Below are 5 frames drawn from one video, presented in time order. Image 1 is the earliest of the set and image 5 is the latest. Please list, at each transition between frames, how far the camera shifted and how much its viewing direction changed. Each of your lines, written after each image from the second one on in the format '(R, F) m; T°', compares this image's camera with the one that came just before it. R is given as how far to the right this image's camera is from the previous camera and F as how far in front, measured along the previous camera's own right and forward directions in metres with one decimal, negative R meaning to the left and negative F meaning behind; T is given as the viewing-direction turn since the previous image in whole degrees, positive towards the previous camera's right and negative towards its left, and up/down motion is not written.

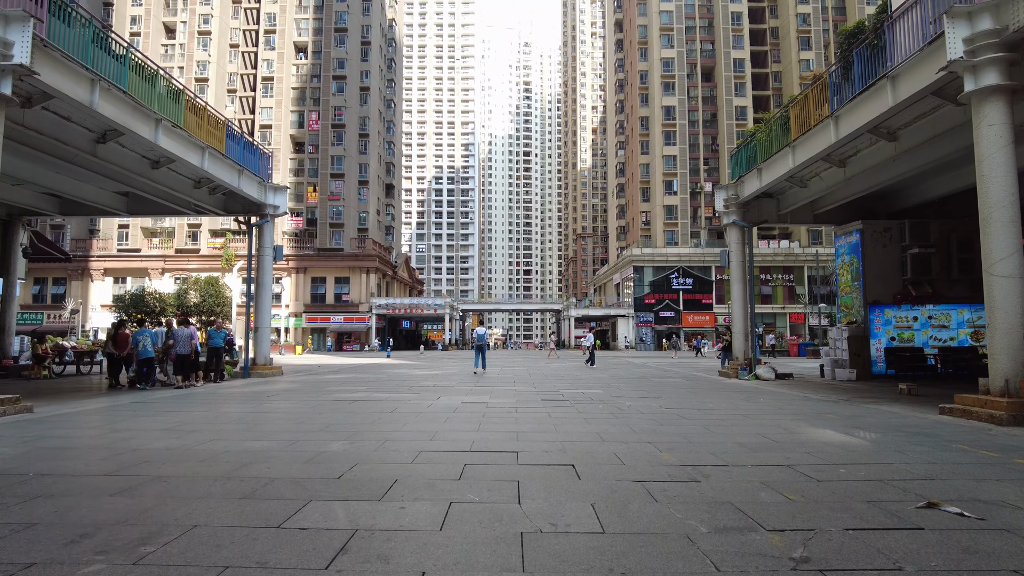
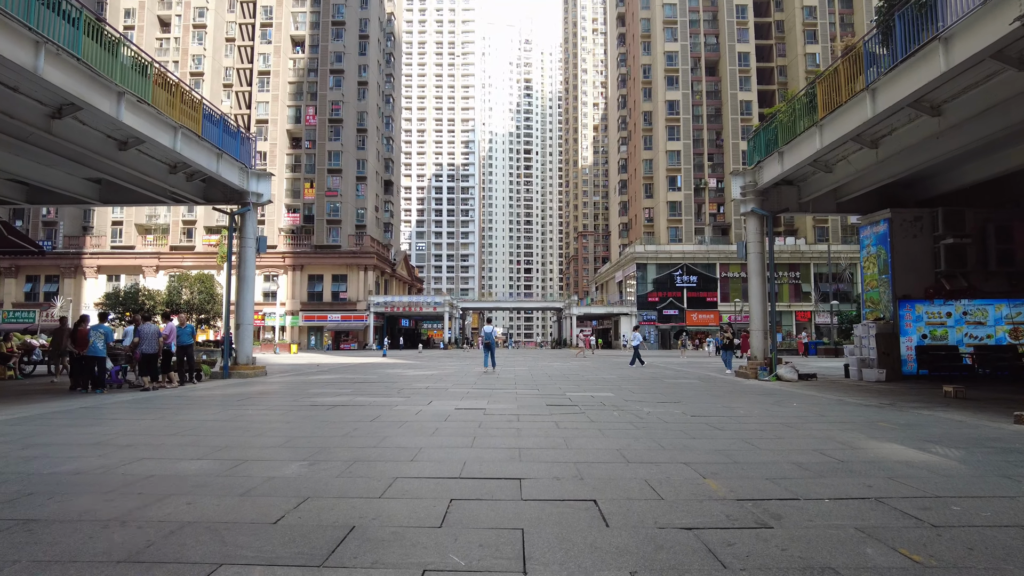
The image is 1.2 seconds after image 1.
(0.0, +1.3) m; 0°
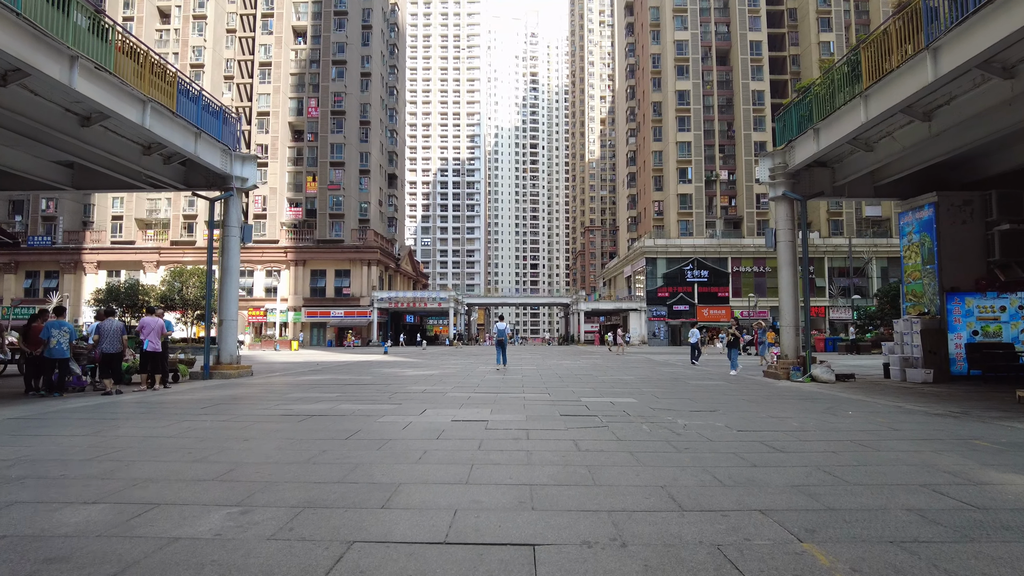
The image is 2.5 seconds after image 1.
(0.0, +1.4) m; -1°
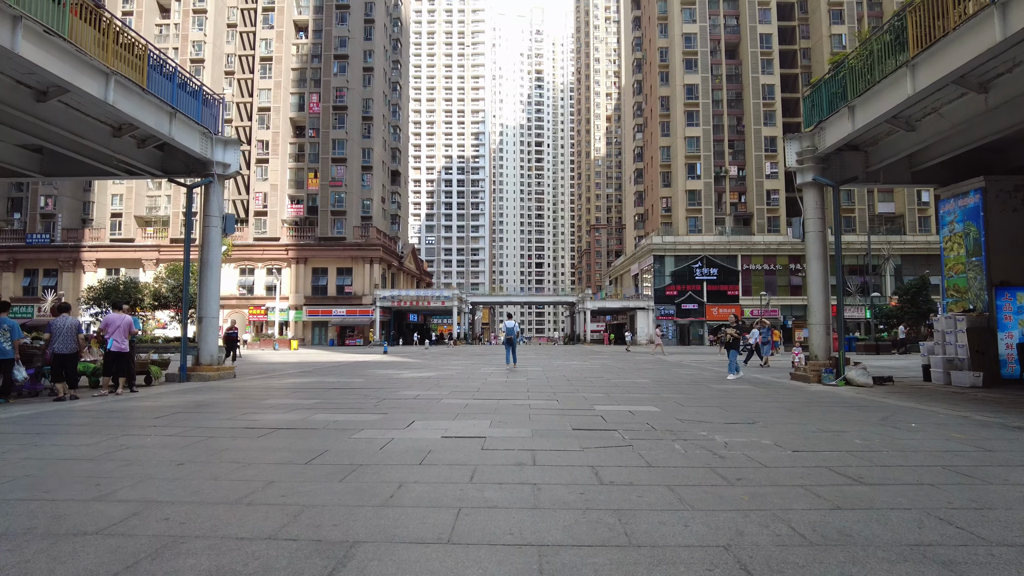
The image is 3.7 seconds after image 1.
(0.0, +1.3) m; -1°
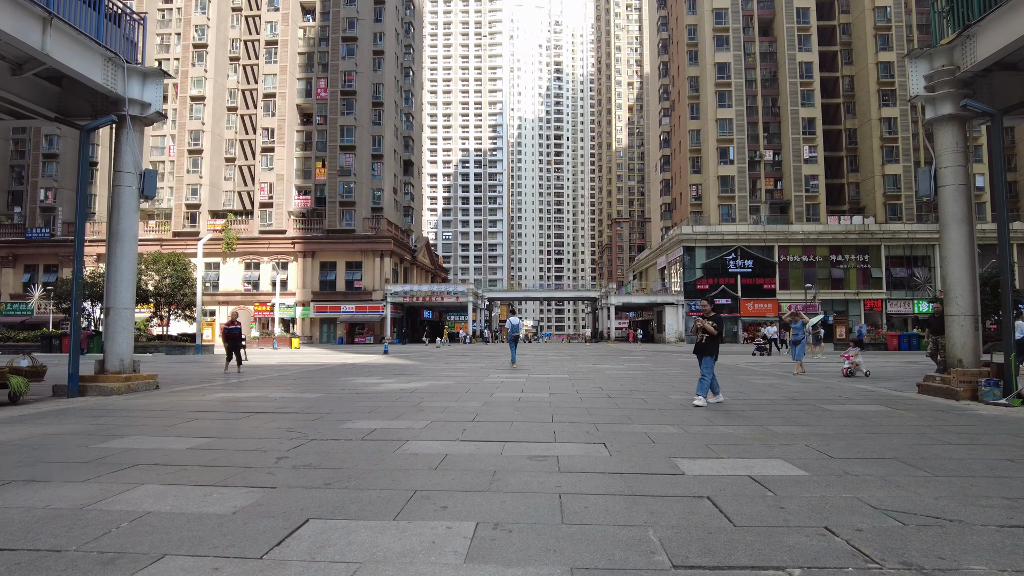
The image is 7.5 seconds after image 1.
(+0.1, +4.0) m; -2°
